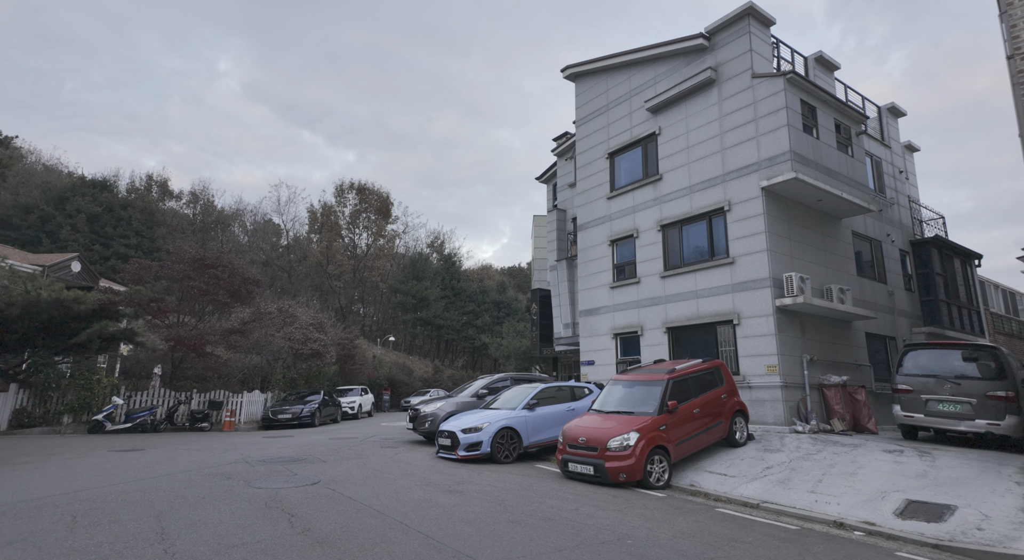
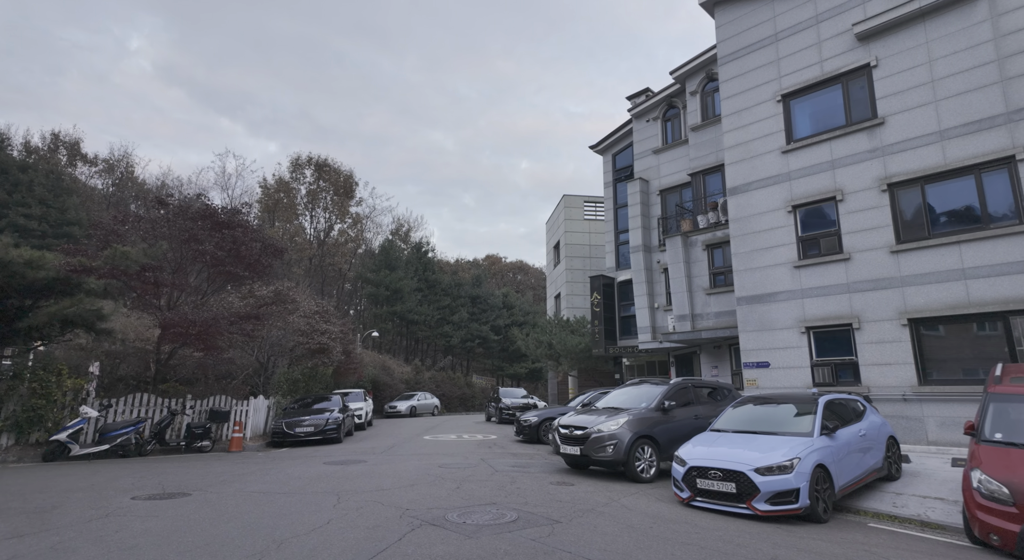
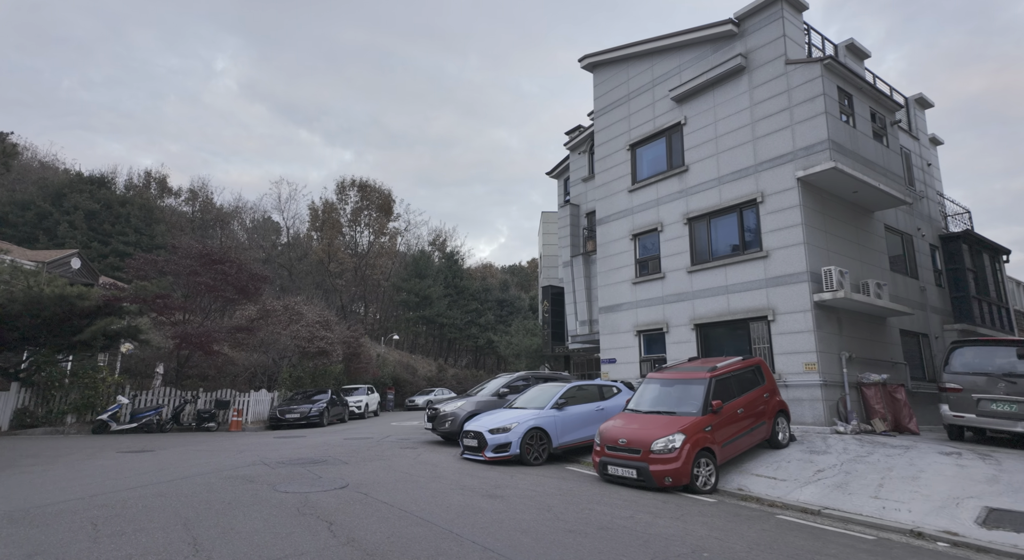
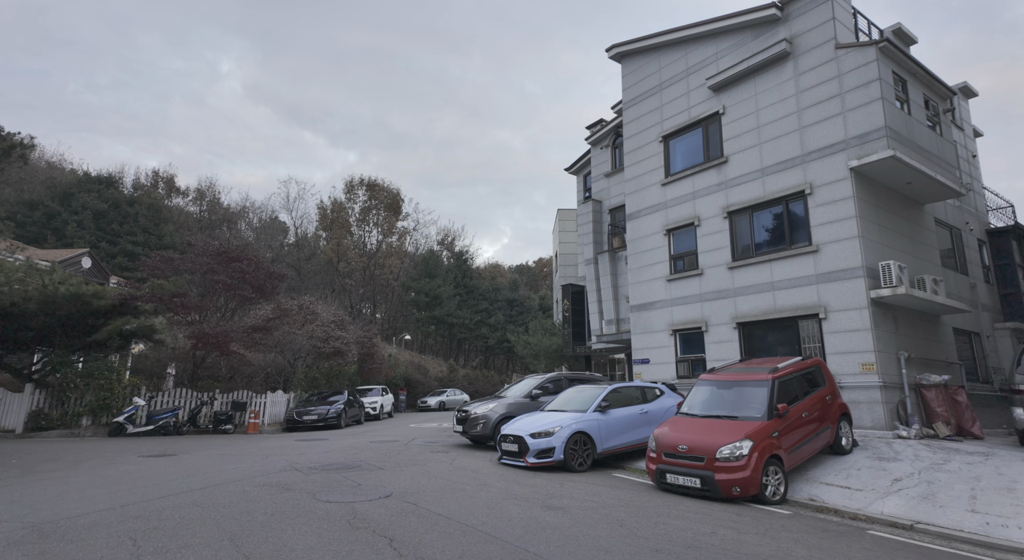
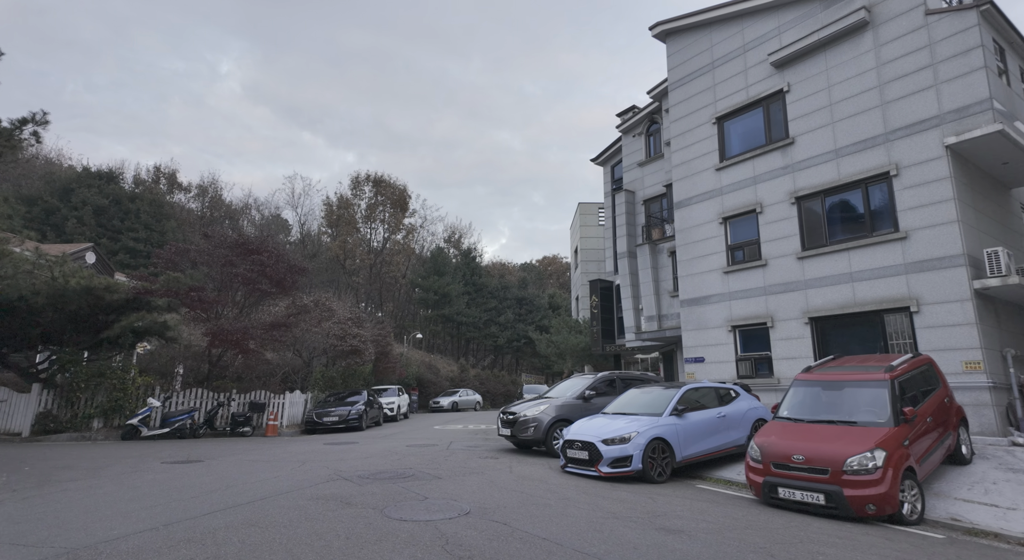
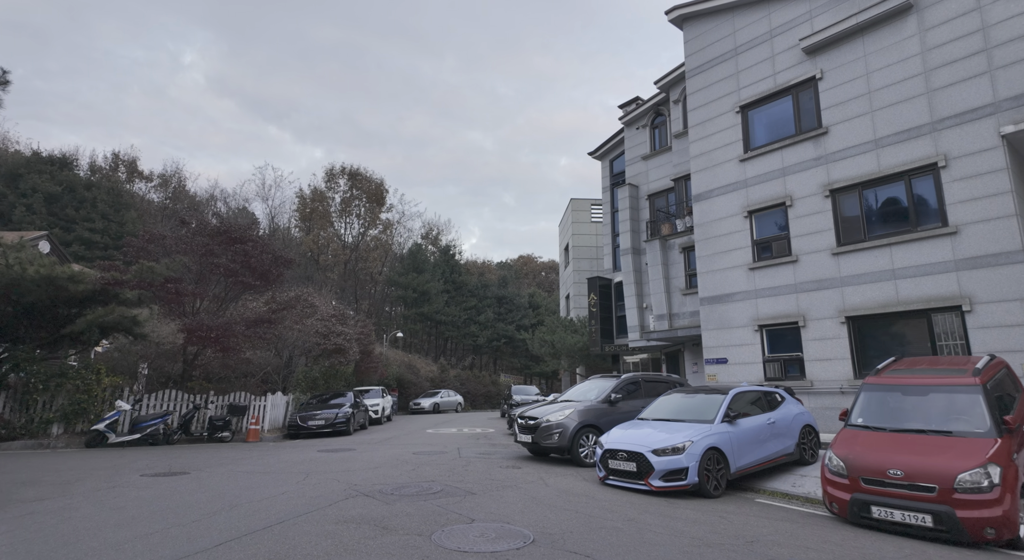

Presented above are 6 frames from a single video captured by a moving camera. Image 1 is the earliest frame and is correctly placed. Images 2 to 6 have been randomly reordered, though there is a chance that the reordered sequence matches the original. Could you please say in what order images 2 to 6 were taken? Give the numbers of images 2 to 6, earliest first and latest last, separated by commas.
3, 4, 5, 6, 2
